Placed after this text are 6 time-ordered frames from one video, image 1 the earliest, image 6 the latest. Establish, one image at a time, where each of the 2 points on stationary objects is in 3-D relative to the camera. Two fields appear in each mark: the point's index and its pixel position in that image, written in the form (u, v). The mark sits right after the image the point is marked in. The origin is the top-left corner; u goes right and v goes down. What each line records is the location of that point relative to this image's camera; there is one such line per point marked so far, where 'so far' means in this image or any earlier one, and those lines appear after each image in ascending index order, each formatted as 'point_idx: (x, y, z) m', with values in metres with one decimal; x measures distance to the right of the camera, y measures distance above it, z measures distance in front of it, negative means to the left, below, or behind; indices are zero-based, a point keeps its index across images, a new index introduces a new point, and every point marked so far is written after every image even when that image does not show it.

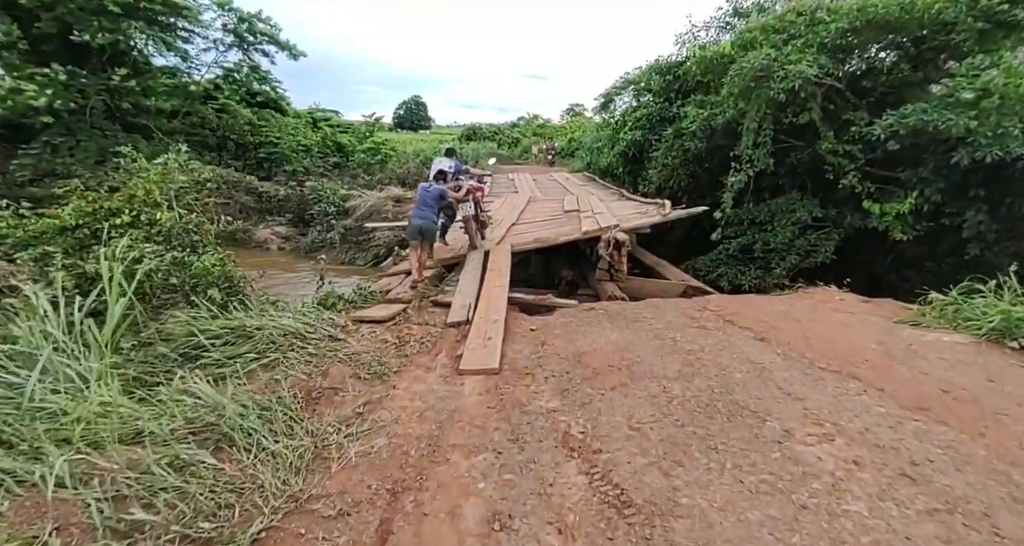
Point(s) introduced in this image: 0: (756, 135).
0: (+4.0, +2.3, +7.6) m
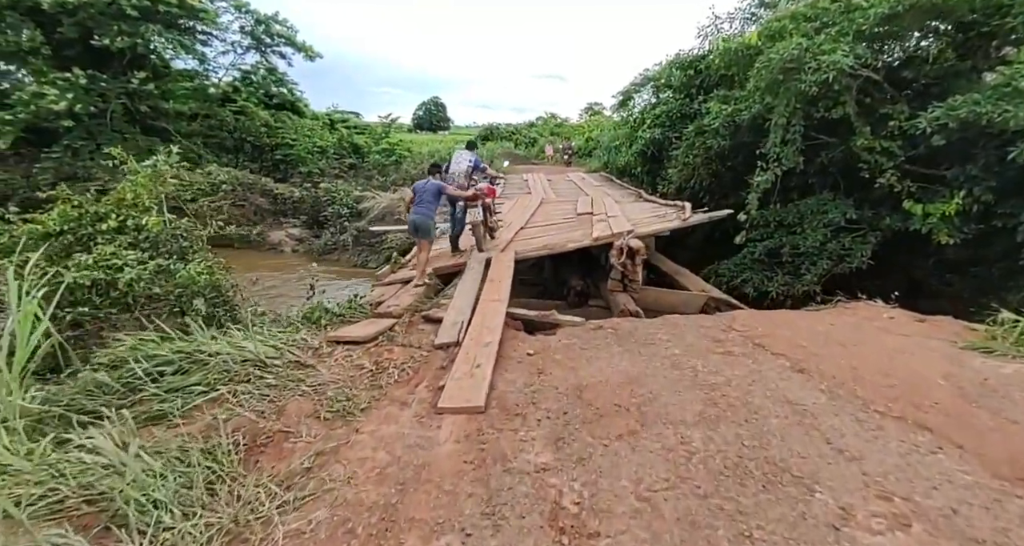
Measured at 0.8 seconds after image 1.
0: (+4.2, +2.1, +7.0) m
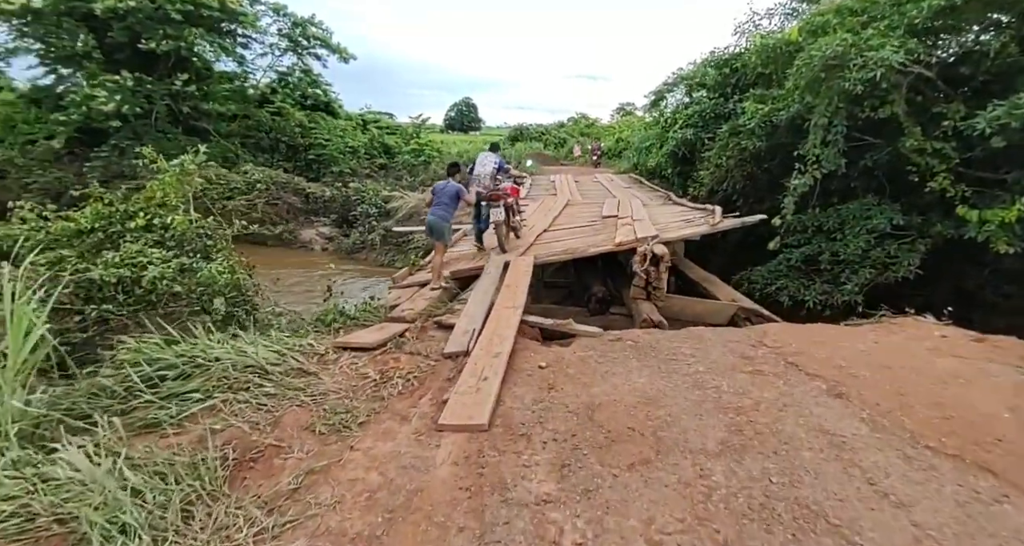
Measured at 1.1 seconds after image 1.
0: (+4.5, +2.0, +6.6) m
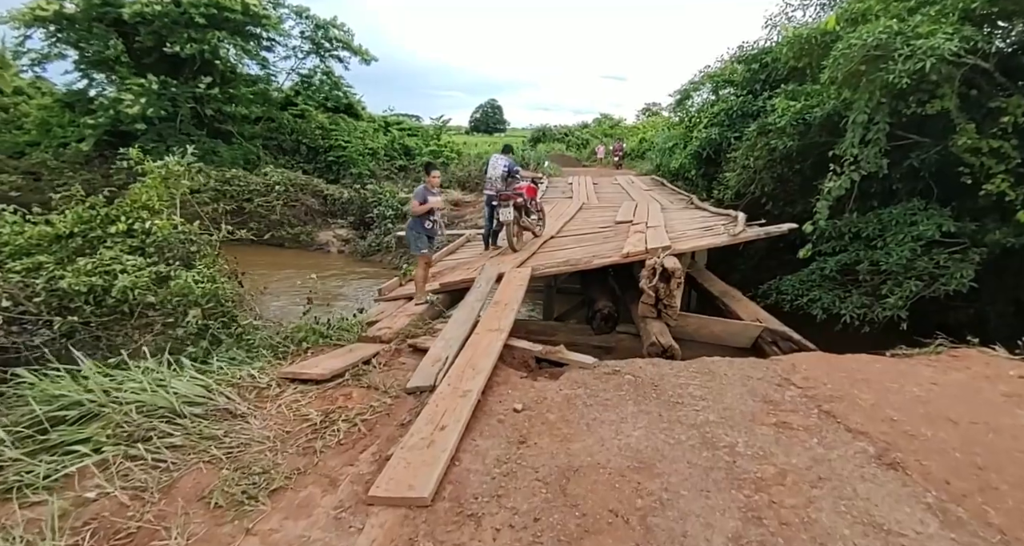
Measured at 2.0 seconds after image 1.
0: (+4.5, +1.8, +5.9) m
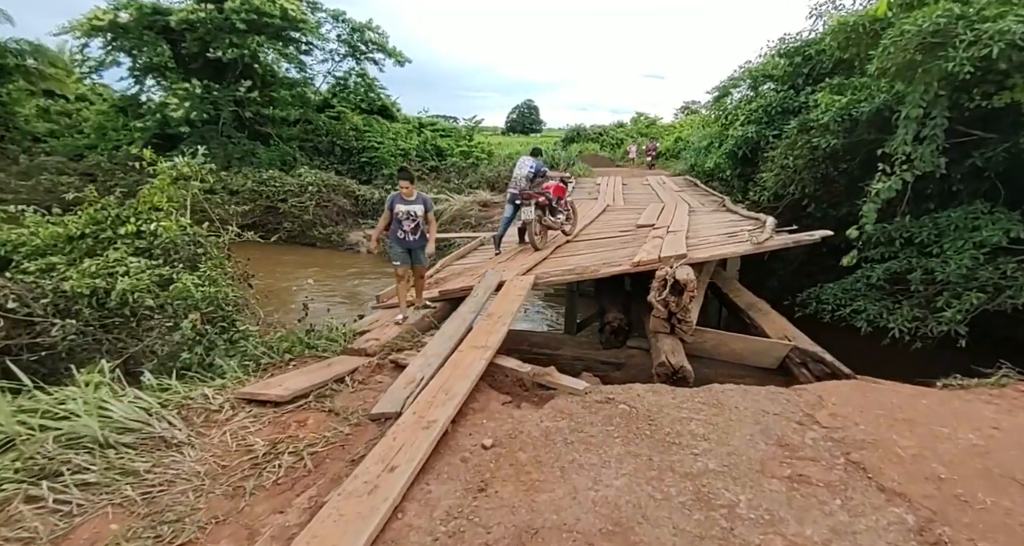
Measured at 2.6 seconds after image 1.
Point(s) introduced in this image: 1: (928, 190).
0: (+4.7, +1.7, +5.2) m
1: (+5.5, +1.1, +6.1) m
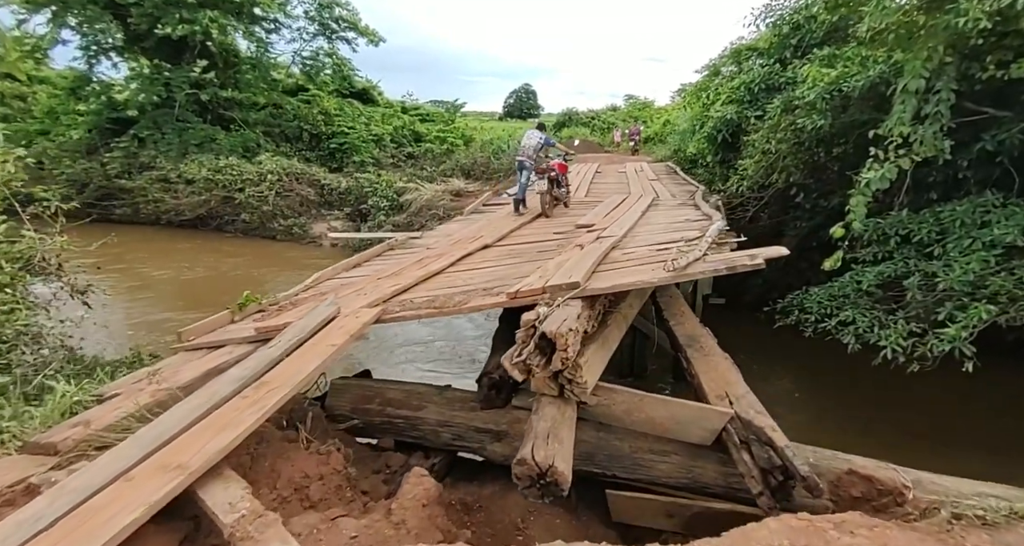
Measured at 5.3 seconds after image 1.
0: (+3.6, +1.5, +4.0) m
1: (+4.4, +1.0, +4.8) m
